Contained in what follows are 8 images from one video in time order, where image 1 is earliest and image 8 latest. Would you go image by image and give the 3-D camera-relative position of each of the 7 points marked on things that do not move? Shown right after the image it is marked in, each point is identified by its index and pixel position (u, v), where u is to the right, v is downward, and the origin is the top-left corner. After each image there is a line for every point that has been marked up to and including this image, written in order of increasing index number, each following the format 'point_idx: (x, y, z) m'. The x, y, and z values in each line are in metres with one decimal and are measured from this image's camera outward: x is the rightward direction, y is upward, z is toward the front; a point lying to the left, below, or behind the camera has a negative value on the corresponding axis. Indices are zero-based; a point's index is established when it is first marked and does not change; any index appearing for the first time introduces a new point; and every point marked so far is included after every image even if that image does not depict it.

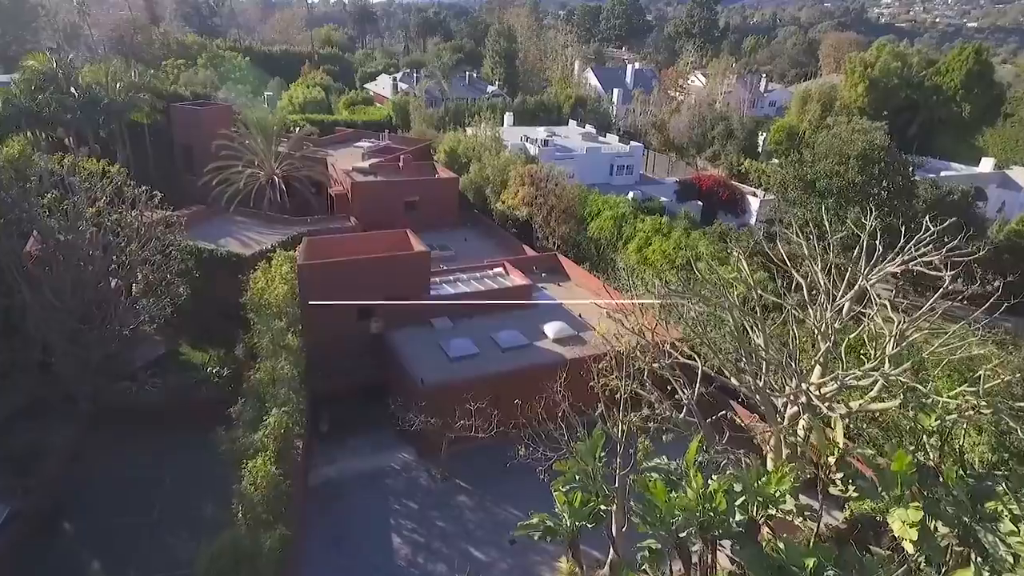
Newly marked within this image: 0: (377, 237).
0: (-4.4, +1.3, +19.3) m
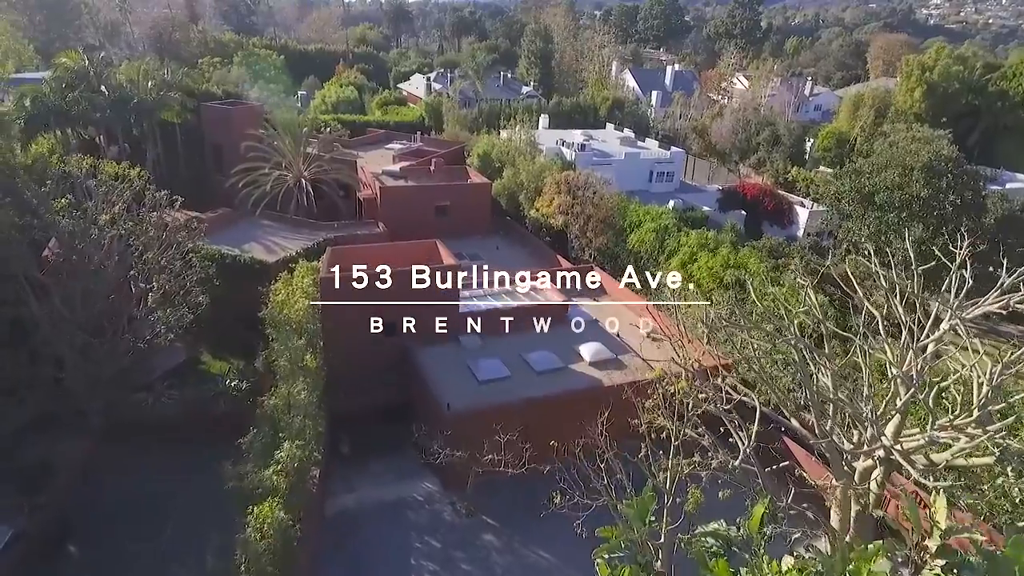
0: (-3.3, +0.9, +18.2) m
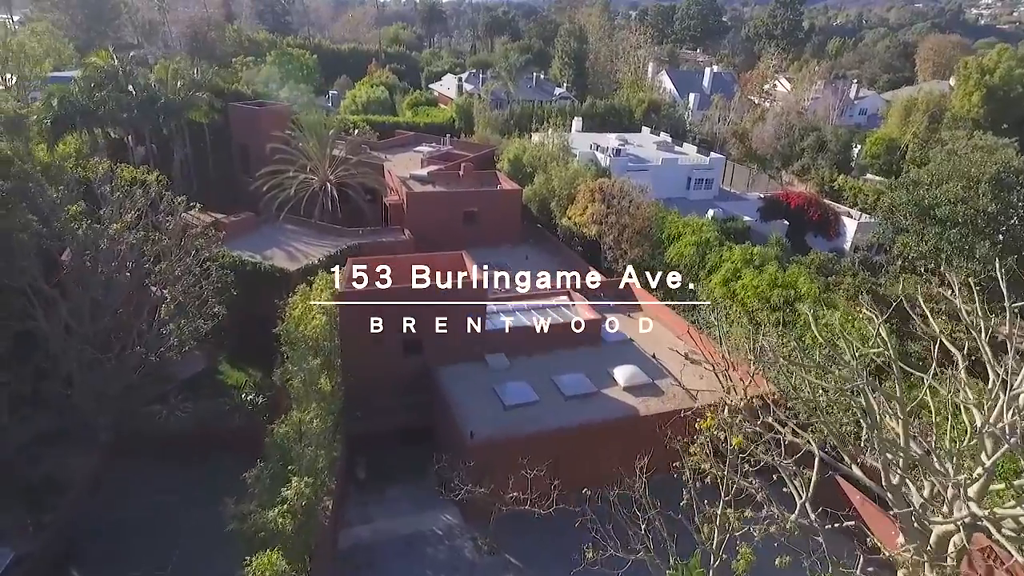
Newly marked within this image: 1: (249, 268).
0: (-2.5, +0.5, +17.3) m
1: (-8.5, +0.6, +19.8) m
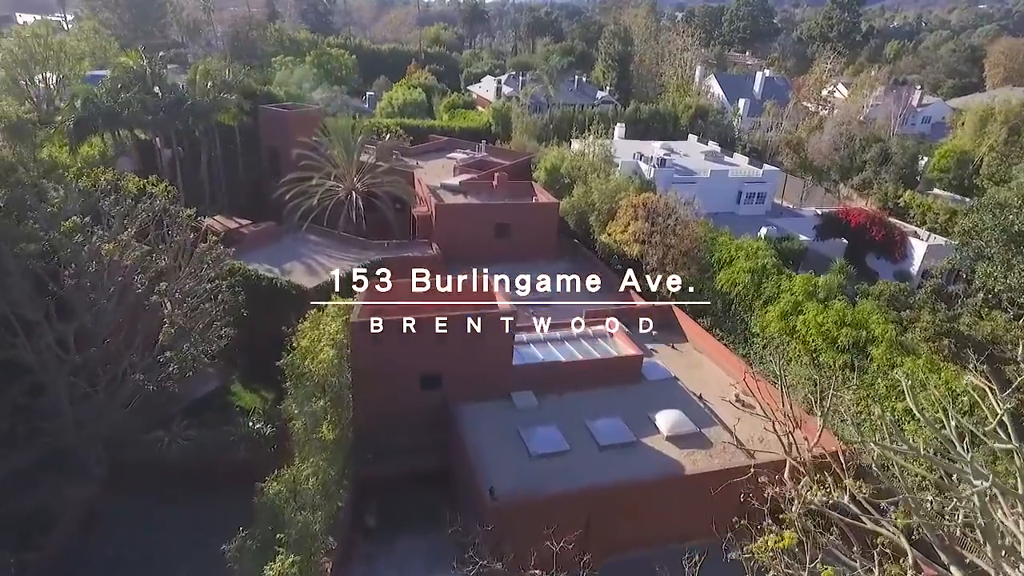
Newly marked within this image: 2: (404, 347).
0: (-1.6, -0.2, +15.7) m
1: (-7.5, +0.1, +18.6) m
2: (-2.3, -1.4, +13.9) m
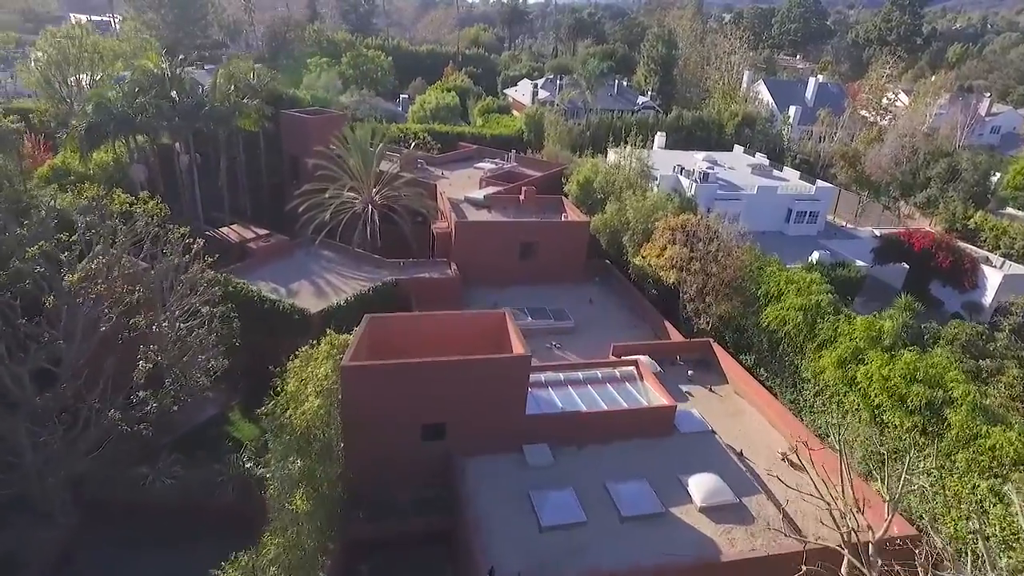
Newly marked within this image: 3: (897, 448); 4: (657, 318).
0: (-1.2, -1.0, +14.1) m
1: (-6.9, -0.5, +17.4) m
2: (-2.1, -2.2, +12.3) m
3: (+8.4, -3.5, +13.4) m
4: (+4.7, -1.0, +19.9) m
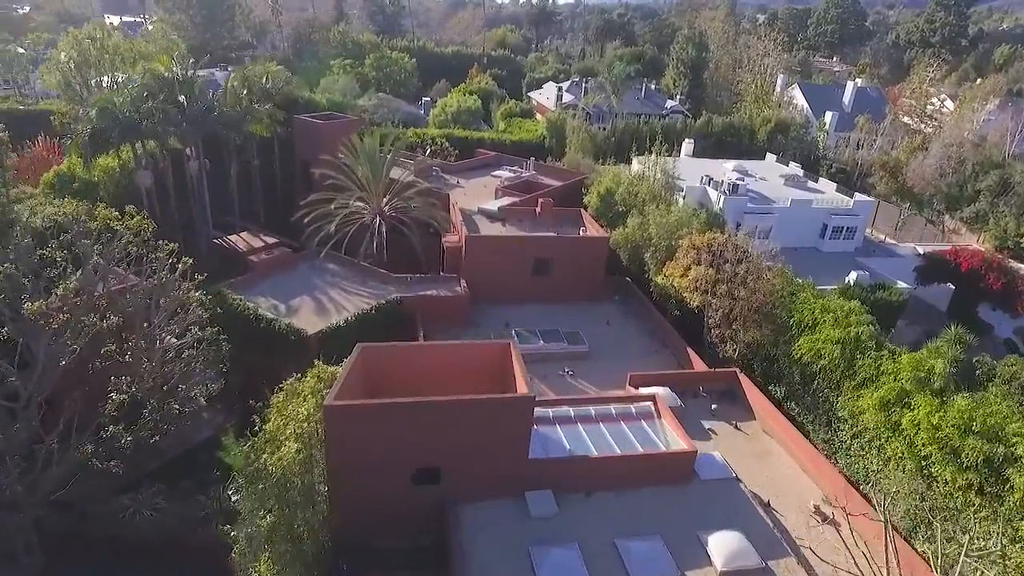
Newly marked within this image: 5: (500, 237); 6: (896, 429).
0: (-1.1, -1.5, +13.0) m
1: (-6.6, -1.0, +16.5) m
2: (-2.0, -2.7, +11.2) m
3: (+8.4, -4.3, +11.9) m
4: (+5.1, -1.7, +18.5) m
5: (-0.4, +1.7, +19.9) m
6: (+8.2, -3.0, +13.1) m
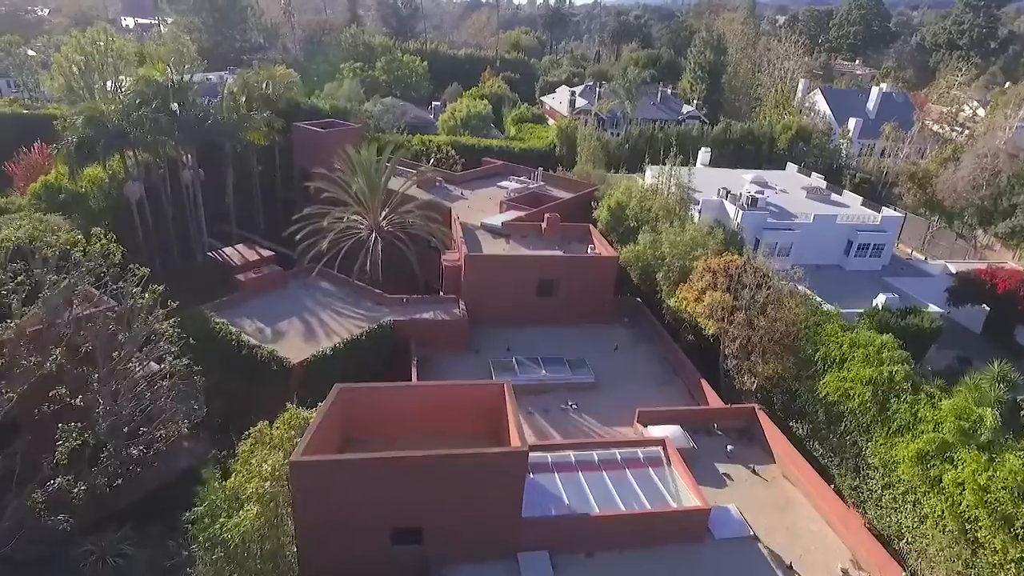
0: (-1.2, -2.2, +11.8) m
1: (-6.7, -1.6, +15.4) m
2: (-2.2, -3.4, +10.0) m
3: (+8.3, -5.0, +10.5) m
4: (+5.1, -2.4, +17.2) m
5: (-0.3, +1.0, +18.7) m
6: (+8.0, -3.8, +11.7) m
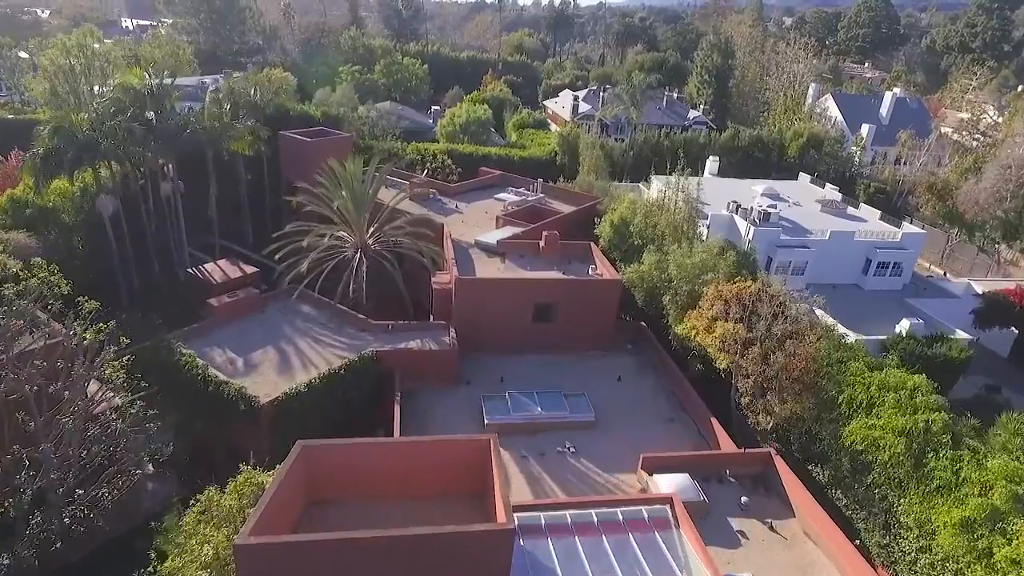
0: (-1.5, -2.9, +10.4) m
1: (-6.8, -2.3, +14.0) m
2: (-2.4, -4.1, +8.7) m
3: (+8.0, -5.7, +9.0) m
4: (+4.9, -3.2, +15.7) m
5: (-0.4, +0.3, +17.3) m
6: (+7.8, -4.5, +10.2) m
